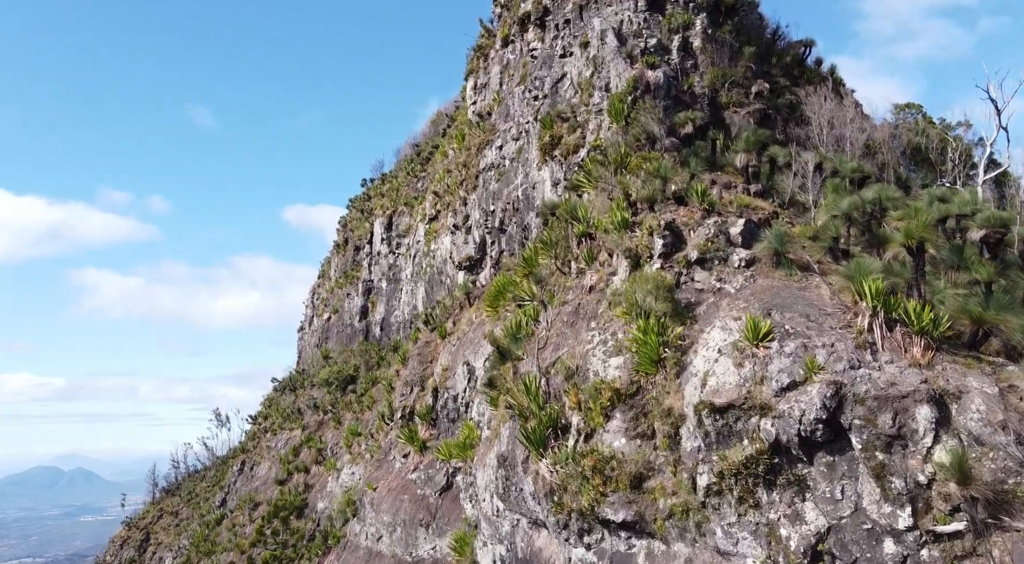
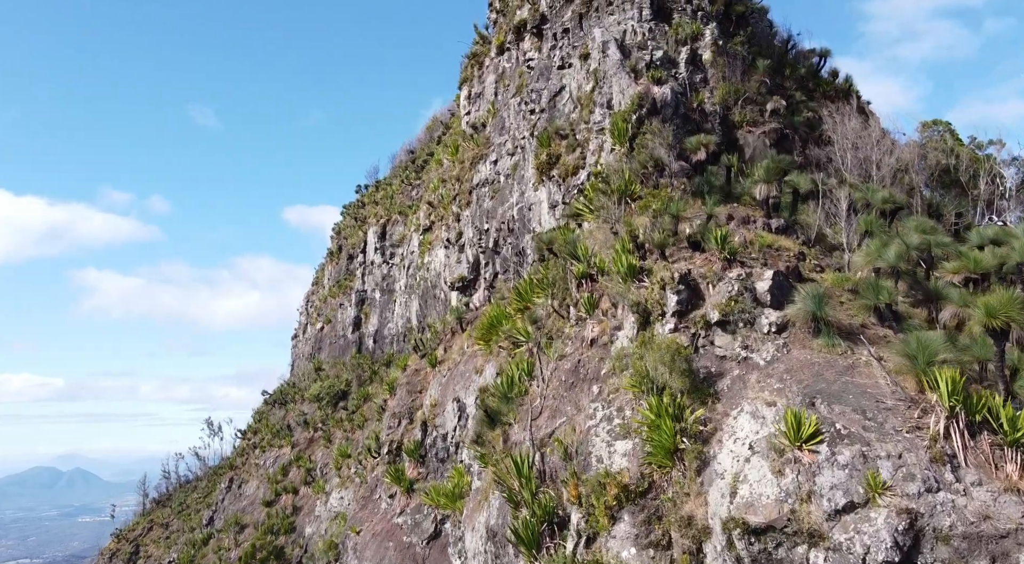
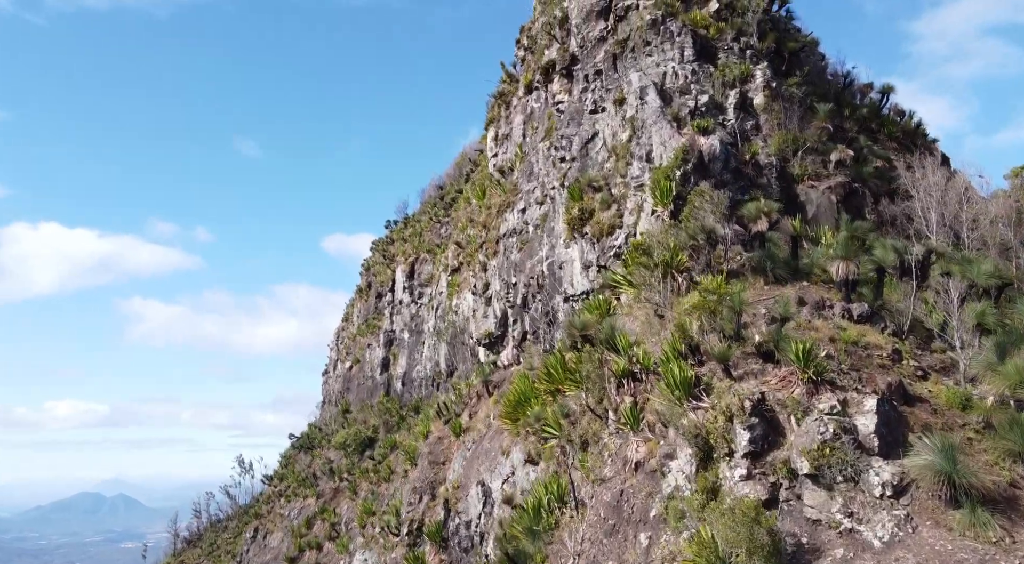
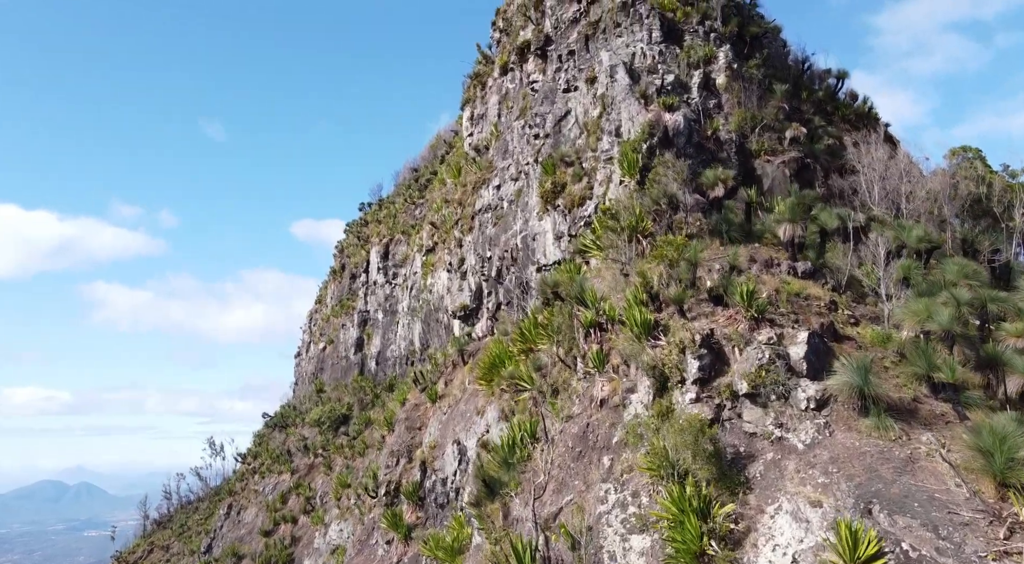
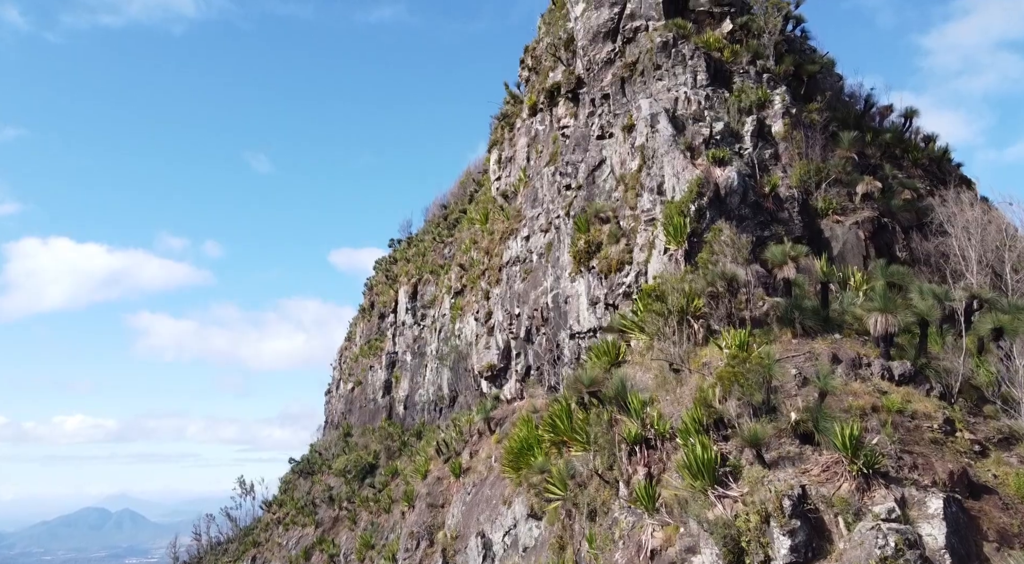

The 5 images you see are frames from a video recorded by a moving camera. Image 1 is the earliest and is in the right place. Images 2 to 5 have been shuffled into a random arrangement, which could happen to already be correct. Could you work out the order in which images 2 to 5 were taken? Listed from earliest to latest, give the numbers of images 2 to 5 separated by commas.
2, 4, 3, 5
